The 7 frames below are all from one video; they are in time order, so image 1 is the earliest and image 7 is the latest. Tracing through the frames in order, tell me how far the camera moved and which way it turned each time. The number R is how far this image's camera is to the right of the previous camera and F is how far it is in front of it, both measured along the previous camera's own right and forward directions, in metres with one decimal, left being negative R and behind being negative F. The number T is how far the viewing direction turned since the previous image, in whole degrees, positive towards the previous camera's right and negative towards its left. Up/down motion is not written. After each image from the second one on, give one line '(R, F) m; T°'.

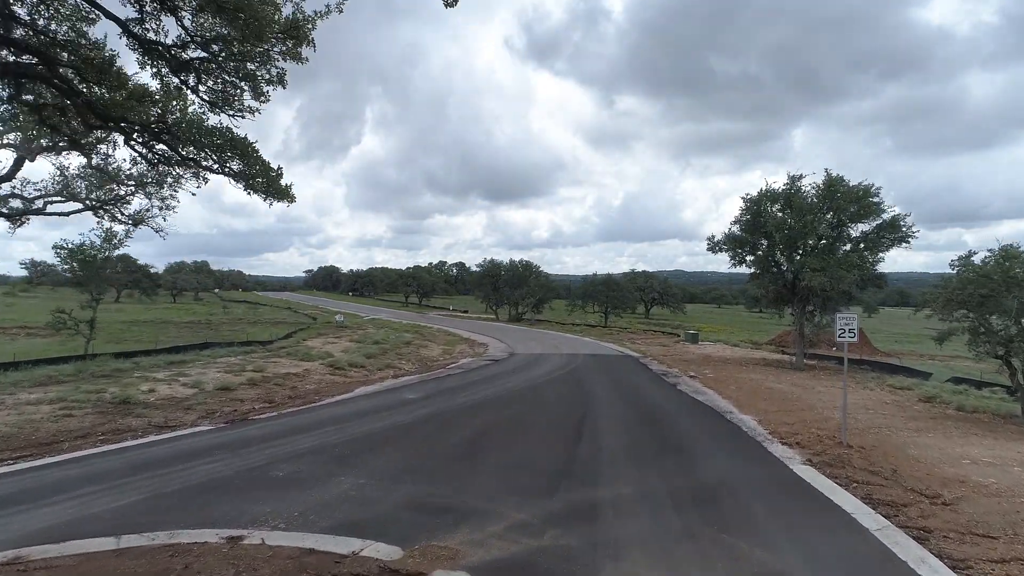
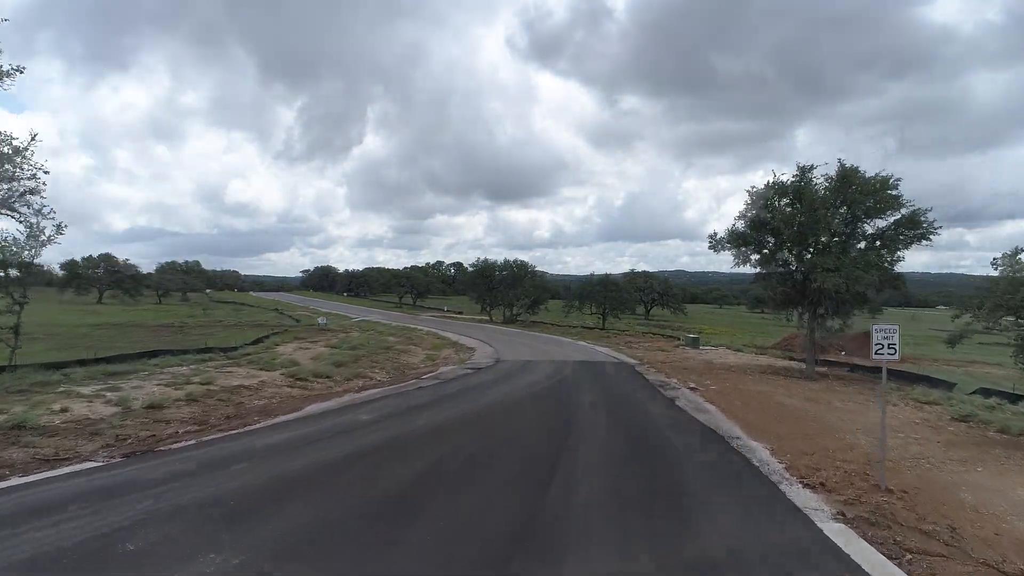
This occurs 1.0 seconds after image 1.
(+0.5, +1.5) m; 0°
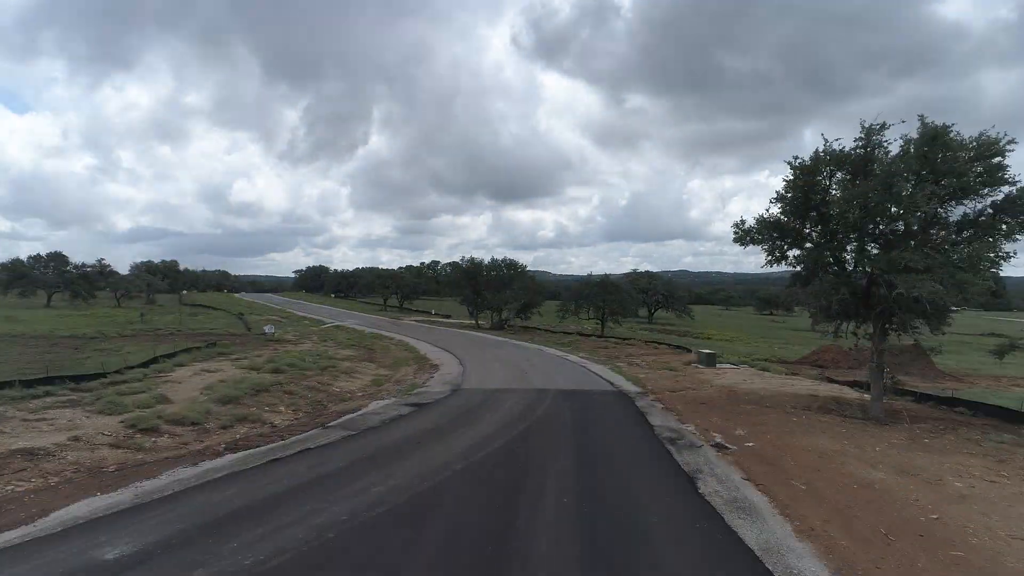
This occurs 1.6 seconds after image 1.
(+1.1, +4.4) m; 0°
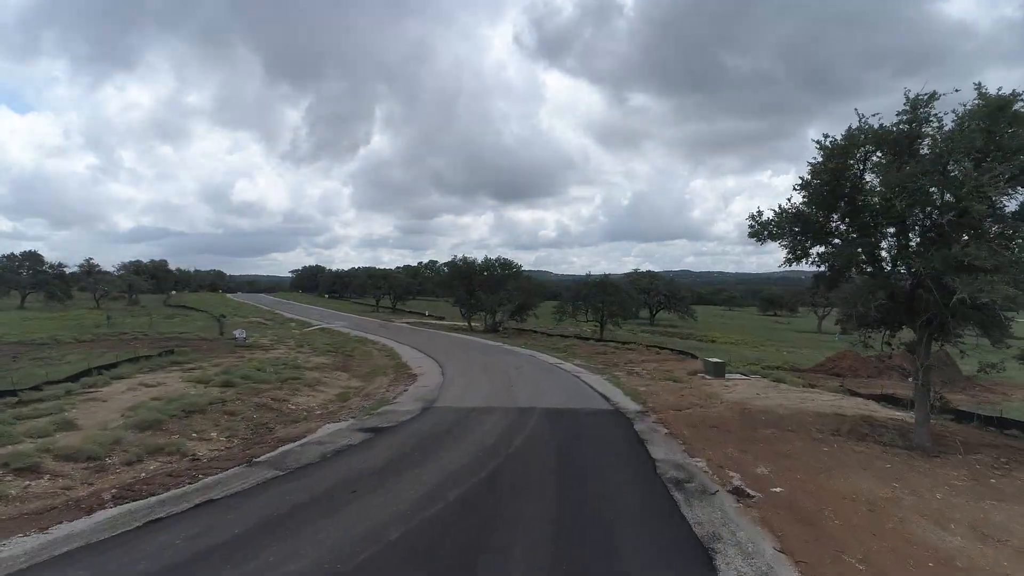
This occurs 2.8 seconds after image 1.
(+0.5, +1.9) m; 0°
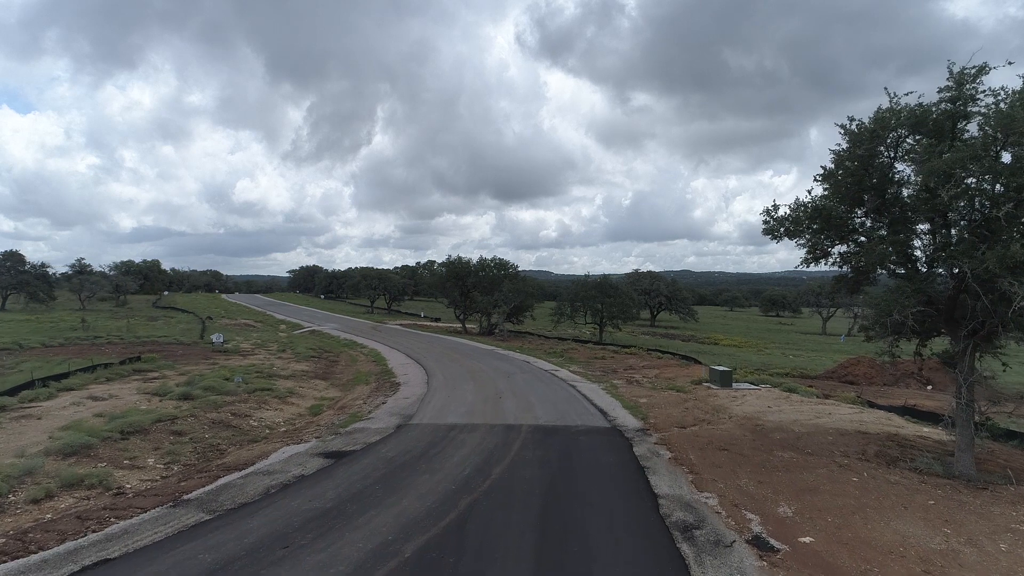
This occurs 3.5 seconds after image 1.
(+0.3, +1.3) m; 0°
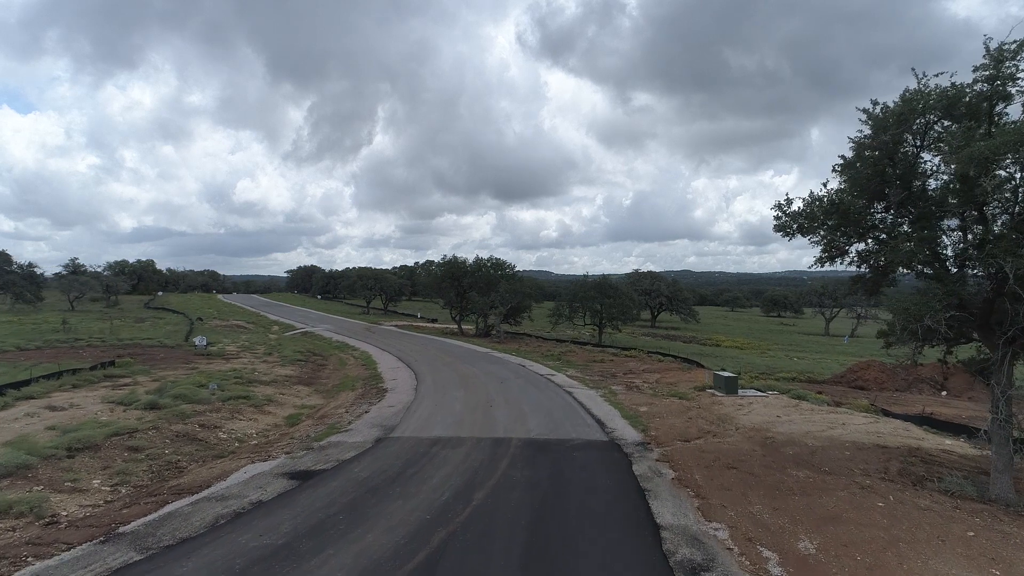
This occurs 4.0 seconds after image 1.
(+0.2, +0.9) m; 0°
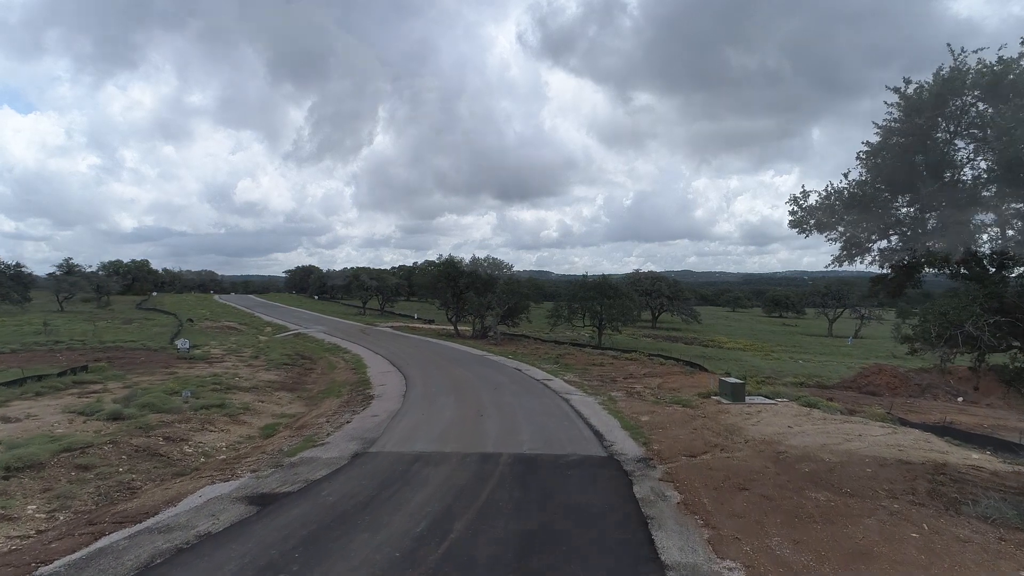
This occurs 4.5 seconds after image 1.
(+0.2, +0.9) m; 0°
